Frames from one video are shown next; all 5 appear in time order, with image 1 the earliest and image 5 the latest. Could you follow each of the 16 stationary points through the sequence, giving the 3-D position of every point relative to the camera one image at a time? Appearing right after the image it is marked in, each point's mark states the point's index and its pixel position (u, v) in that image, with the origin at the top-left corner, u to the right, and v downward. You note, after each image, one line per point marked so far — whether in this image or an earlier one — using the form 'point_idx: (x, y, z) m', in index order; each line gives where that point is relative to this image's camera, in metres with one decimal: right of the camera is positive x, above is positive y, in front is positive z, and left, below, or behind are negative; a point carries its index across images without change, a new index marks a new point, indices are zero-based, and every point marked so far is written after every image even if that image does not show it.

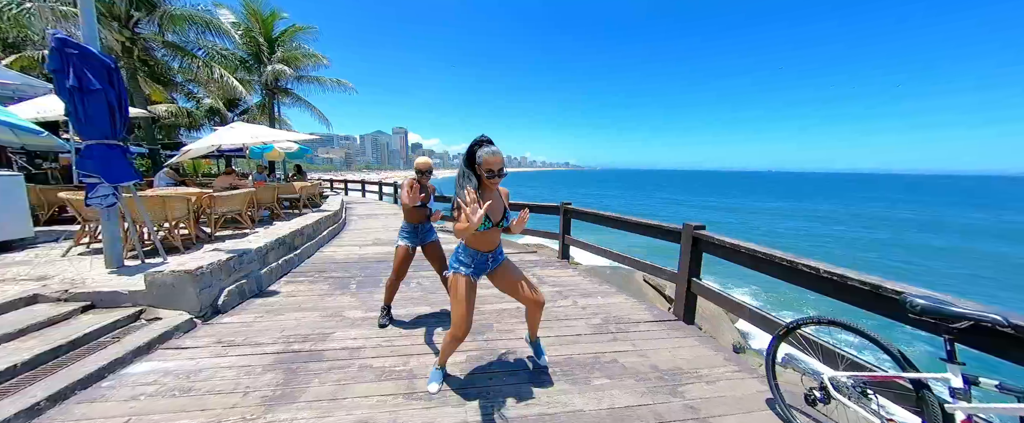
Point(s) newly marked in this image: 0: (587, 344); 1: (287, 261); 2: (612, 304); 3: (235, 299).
0: (+0.6, -1.1, +2.8) m
1: (-3.0, -0.7, +4.6) m
2: (+1.0, -1.0, +3.6) m
3: (-2.8, -0.9, +3.5) m
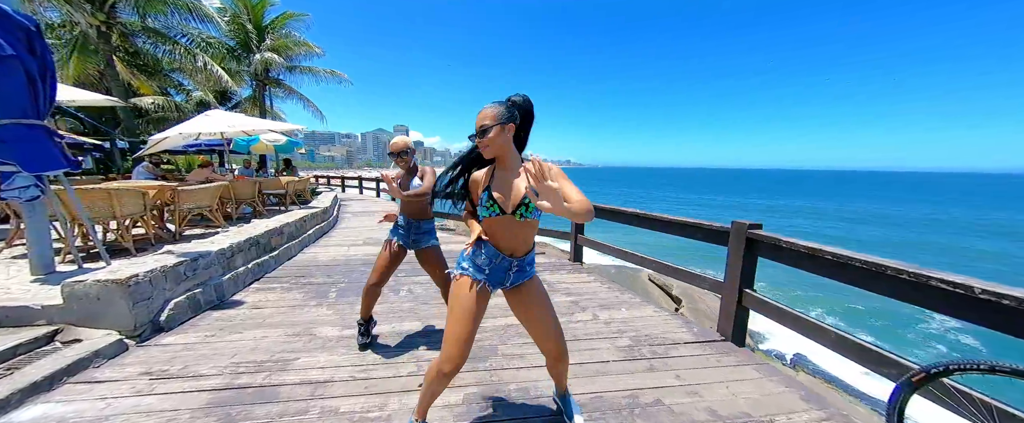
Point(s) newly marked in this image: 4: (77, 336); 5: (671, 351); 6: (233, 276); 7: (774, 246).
0: (+0.7, -1.1, +2.2) m
1: (-2.9, -0.6, +4.0) m
2: (+1.1, -0.9, +3.0) m
3: (-2.7, -0.8, +2.9) m
4: (-3.0, -0.9, +2.4) m
5: (+1.2, -1.0, +2.5) m
6: (-2.9, -0.7, +3.5) m
7: (+1.8, -0.2, +2.4) m
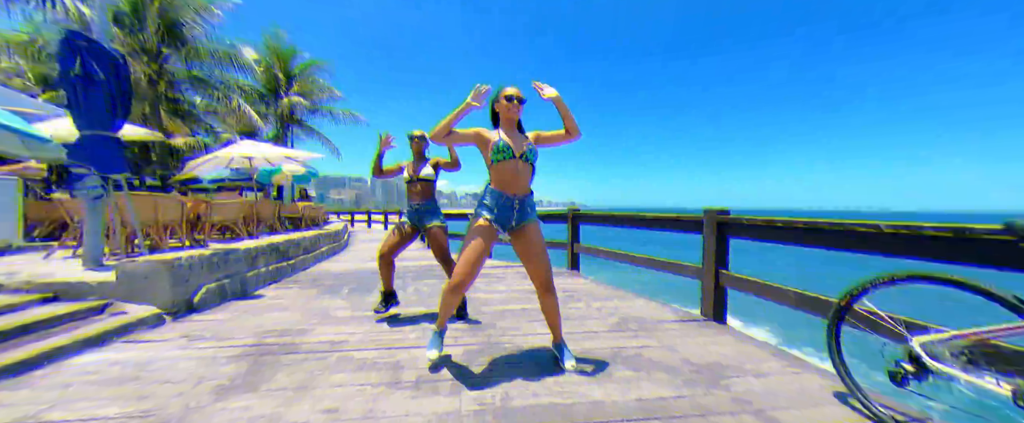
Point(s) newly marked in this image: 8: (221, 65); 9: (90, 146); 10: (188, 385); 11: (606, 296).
0: (+0.7, -0.9, +2.4) m
1: (-3.0, -0.7, +4.3) m
2: (+1.1, -0.9, +3.2) m
3: (-2.8, -0.8, +3.2) m
4: (-3.1, -0.8, +2.7) m
5: (+1.1, -0.9, +2.7) m
6: (-2.9, -0.7, +3.8) m
7: (+1.8, -0.1, +2.7) m
8: (-9.0, +4.5, +10.6) m
9: (-4.0, +0.6, +3.2) m
10: (-1.7, -0.9, +1.8) m
11: (+1.0, -0.9, +3.5) m
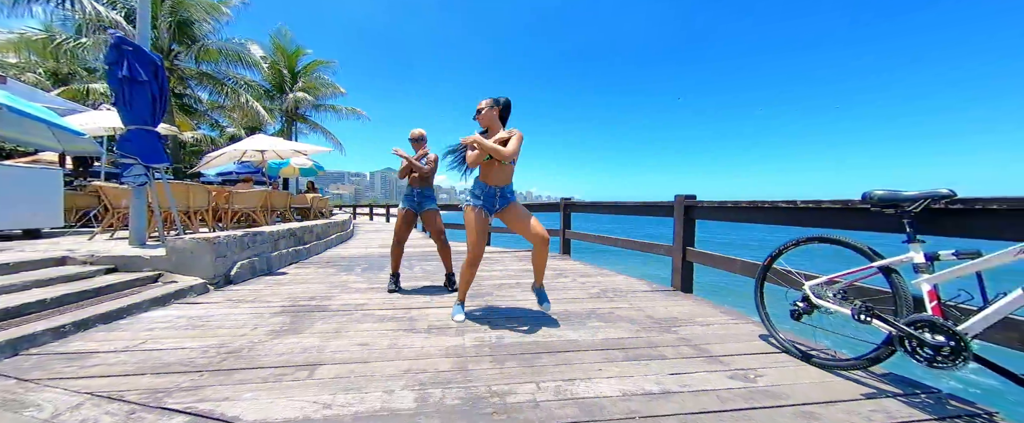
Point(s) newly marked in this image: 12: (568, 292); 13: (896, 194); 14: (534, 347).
0: (+0.6, -0.8, +2.9) m
1: (-3.0, -0.6, +4.7) m
2: (+1.0, -0.7, +3.6) m
3: (-2.8, -0.7, +3.6) m
4: (-3.1, -0.6, +3.1) m
5: (+1.1, -0.8, +3.1) m
6: (-2.9, -0.5, +4.3) m
7: (+1.7, 0.0, +3.1) m
8: (-9.1, +4.8, +11.0) m
9: (-4.0, +0.8, +3.6) m
10: (-1.7, -0.8, +2.2) m
11: (+0.9, -0.7, +4.0) m
12: (+0.5, -0.8, +3.2) m
13: (+1.7, +0.1, +1.5) m
14: (+0.1, -0.8, +2.0) m
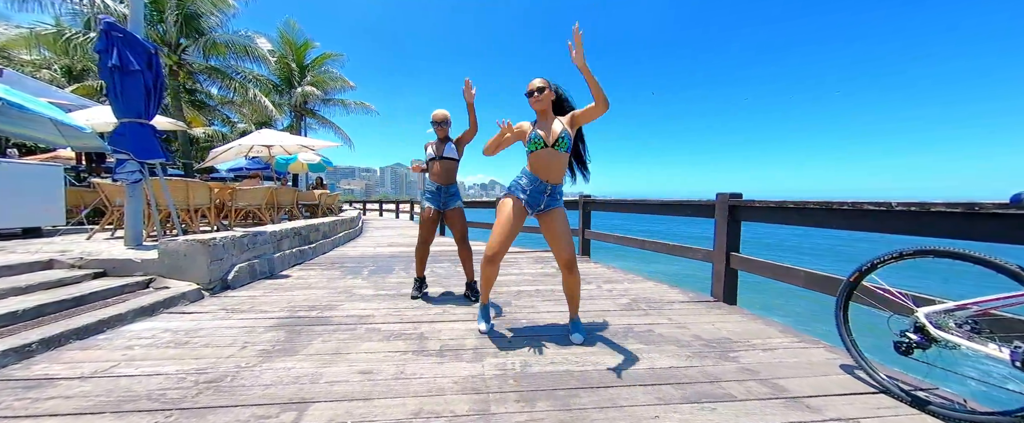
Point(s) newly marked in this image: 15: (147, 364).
0: (+0.8, -0.8, +2.5) m
1: (-2.8, -0.5, +4.5) m
2: (+1.2, -0.7, +3.3) m
3: (-2.6, -0.6, +3.4) m
4: (-2.9, -0.6, +2.9) m
5: (+1.3, -0.8, +2.8) m
6: (-2.7, -0.5, +4.0) m
7: (+1.9, 0.0, +2.7) m
8: (-8.7, +4.9, +10.8) m
9: (-3.8, +0.8, +3.4) m
10: (-1.6, -0.8, +1.9) m
11: (+1.1, -0.7, +3.6) m
12: (+0.7, -0.8, +2.9) m
13: (+1.8, 0.0, +1.1) m
14: (+0.3, -0.8, +1.6) m
15: (-1.9, -0.8, +1.8) m
